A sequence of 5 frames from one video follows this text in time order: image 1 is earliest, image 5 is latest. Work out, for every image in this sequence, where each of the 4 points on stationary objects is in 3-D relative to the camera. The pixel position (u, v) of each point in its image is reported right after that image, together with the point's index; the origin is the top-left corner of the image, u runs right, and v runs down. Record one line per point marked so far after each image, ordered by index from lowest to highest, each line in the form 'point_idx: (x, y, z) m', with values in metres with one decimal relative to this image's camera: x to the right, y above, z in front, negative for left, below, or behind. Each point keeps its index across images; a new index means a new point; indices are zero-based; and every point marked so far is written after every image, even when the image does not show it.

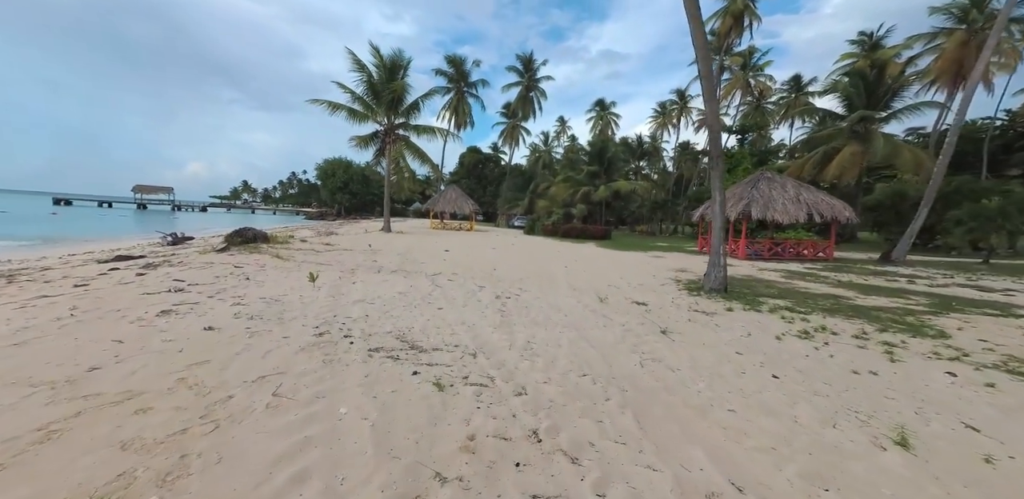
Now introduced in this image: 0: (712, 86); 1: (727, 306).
0: (+3.6, +3.0, +7.2) m
1: (+3.7, -1.0, +6.8) m
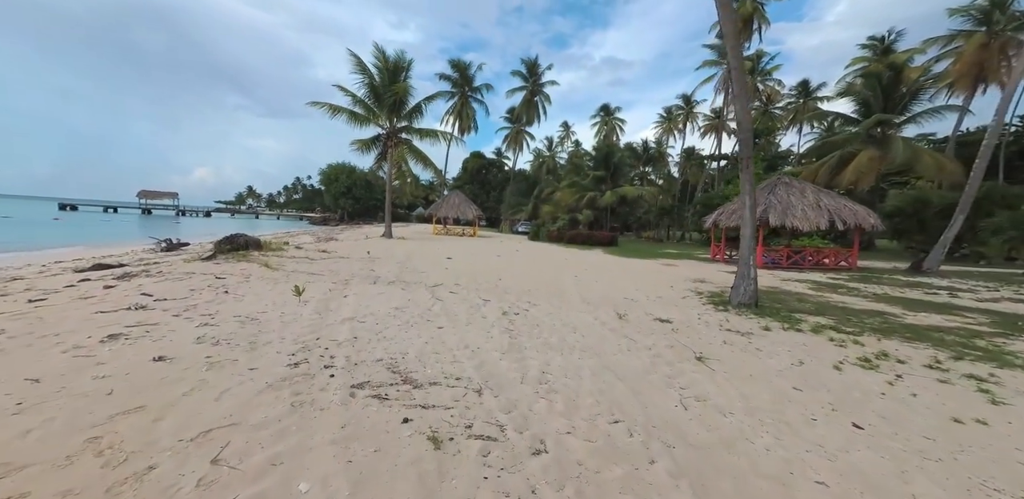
0: (+3.8, +2.8, +6.5) m
1: (+3.8, -1.1, +6.0) m
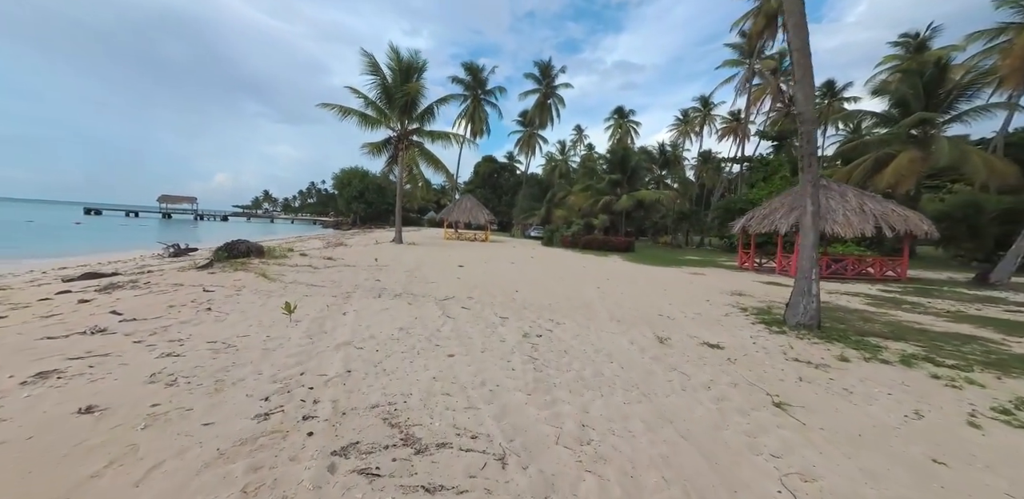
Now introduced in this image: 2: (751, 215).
0: (+4.1, +2.6, +5.6) m
1: (+4.1, -1.3, +5.0) m
2: (+10.9, +1.6, +18.1) m
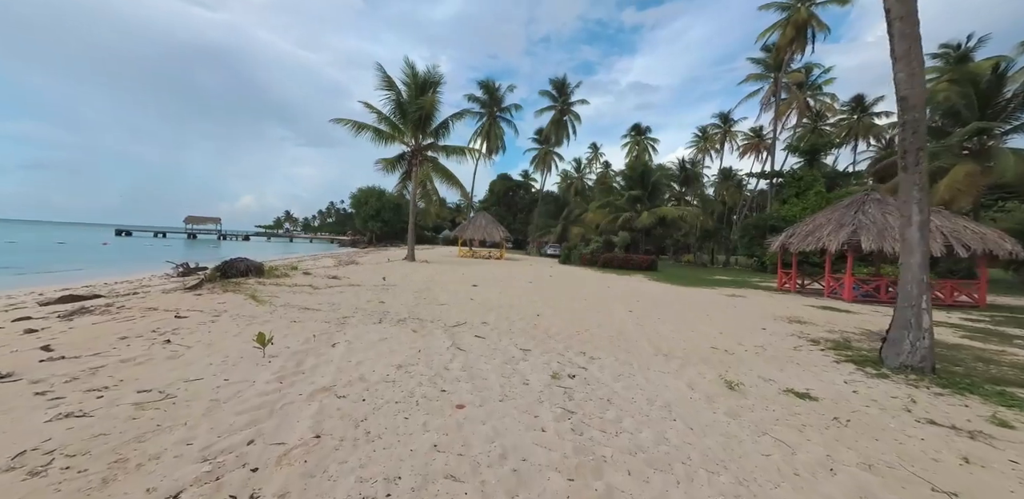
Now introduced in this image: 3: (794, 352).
0: (+4.4, +2.4, +4.4) m
1: (+4.4, -1.5, +3.7) m
2: (+11.7, +0.7, +16.6) m
3: (+4.2, -1.5, +5.9) m
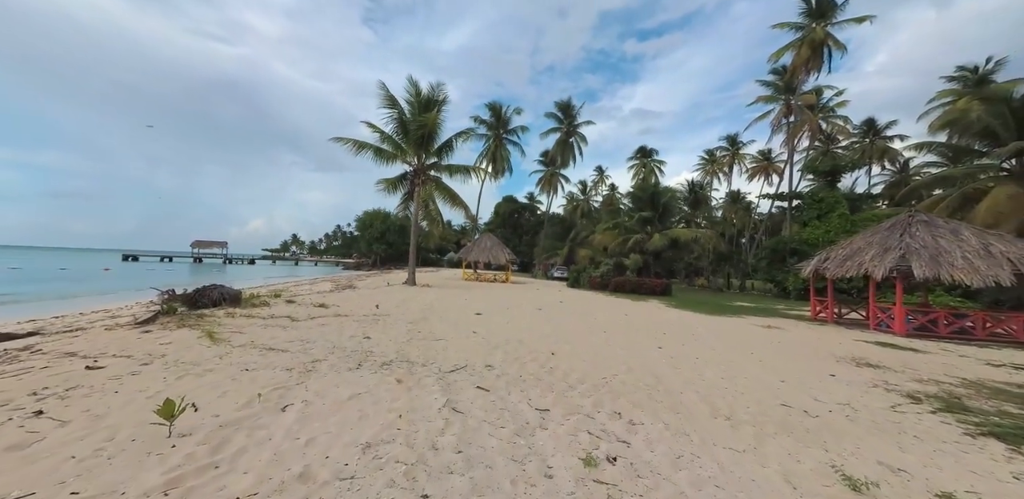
0: (+4.6, +2.2, +3.2) m
1: (+4.5, -1.7, +2.2) m
2: (+12.0, -0.2, +15.2) m
3: (+4.3, -1.8, +4.5) m
